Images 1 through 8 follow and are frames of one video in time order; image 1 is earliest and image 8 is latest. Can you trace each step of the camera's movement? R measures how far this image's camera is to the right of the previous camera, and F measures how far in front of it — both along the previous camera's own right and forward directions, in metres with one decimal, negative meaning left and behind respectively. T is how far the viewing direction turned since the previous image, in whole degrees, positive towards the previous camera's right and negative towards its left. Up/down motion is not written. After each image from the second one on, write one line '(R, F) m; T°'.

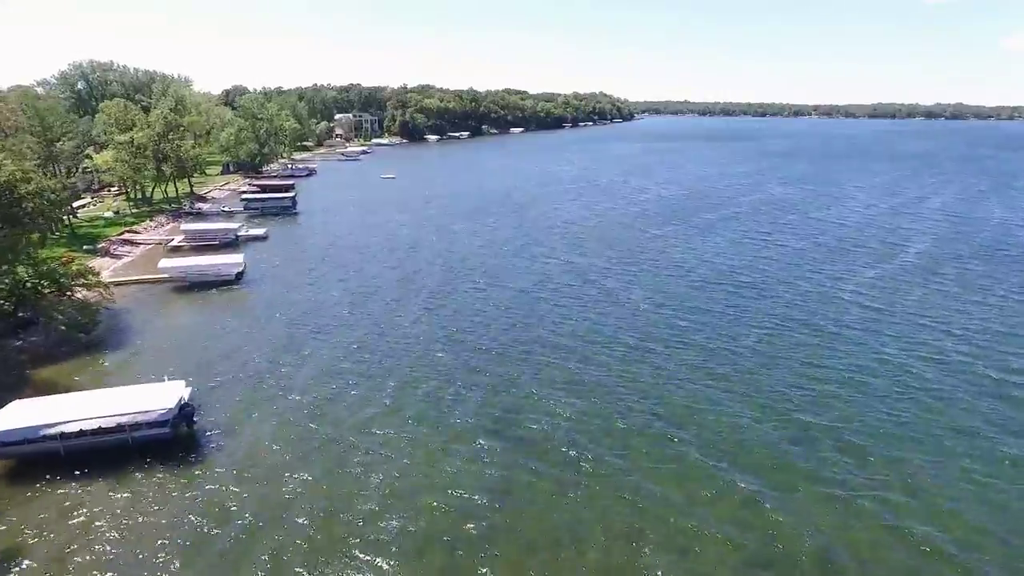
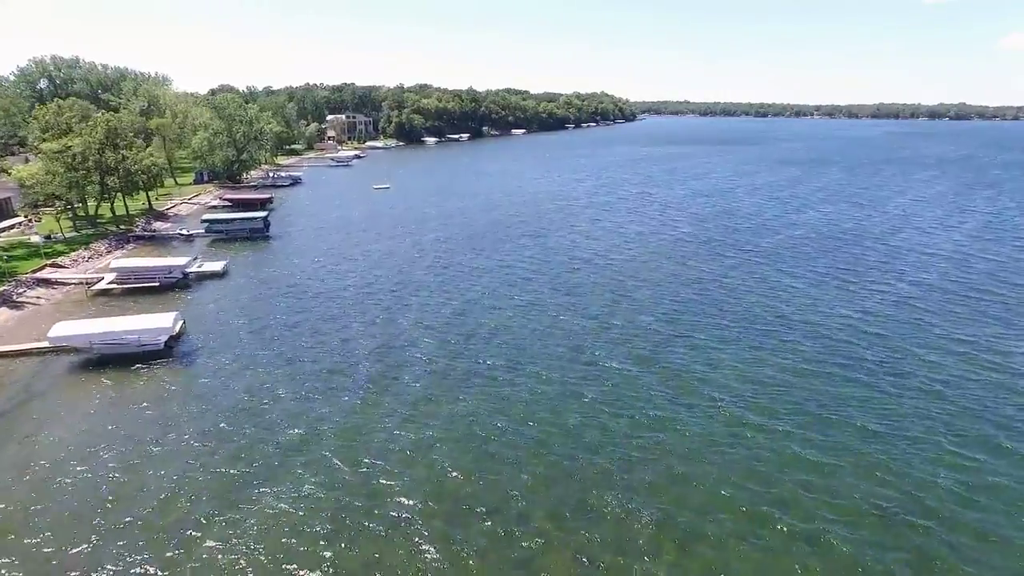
(-1.4, +15.5) m; 0°
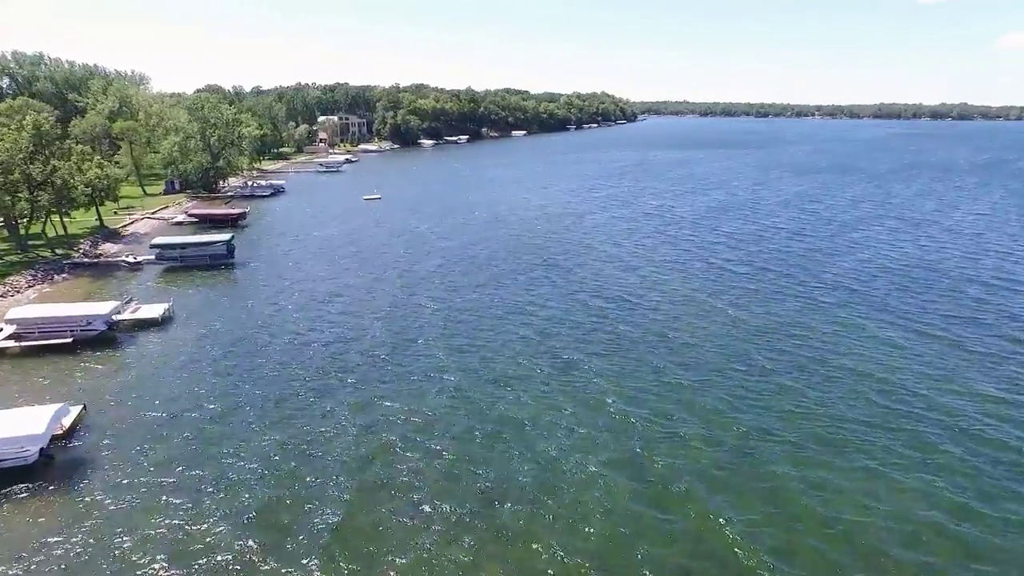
(-0.9, +13.3) m; 0°
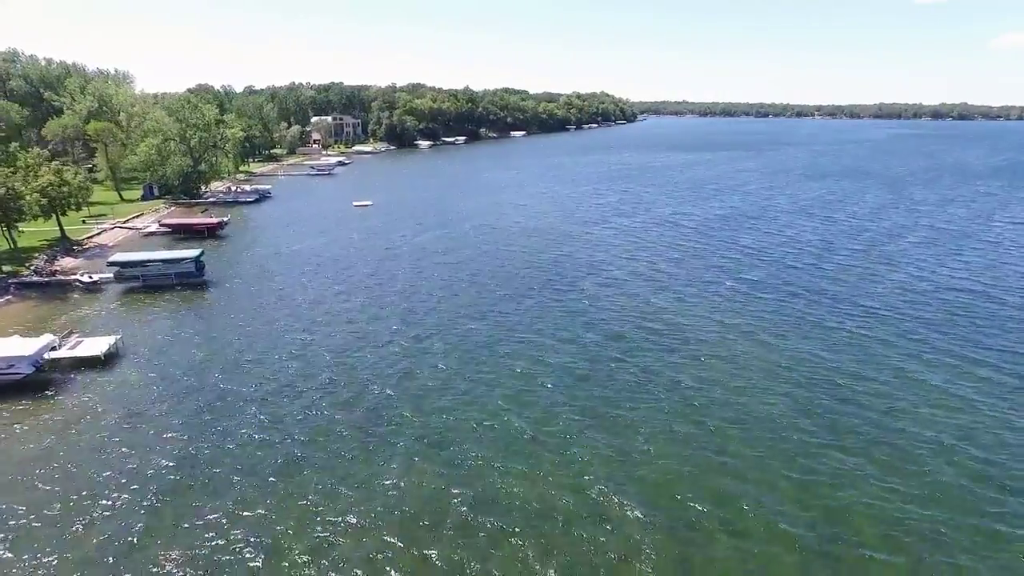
(-0.3, +7.8) m; 0°
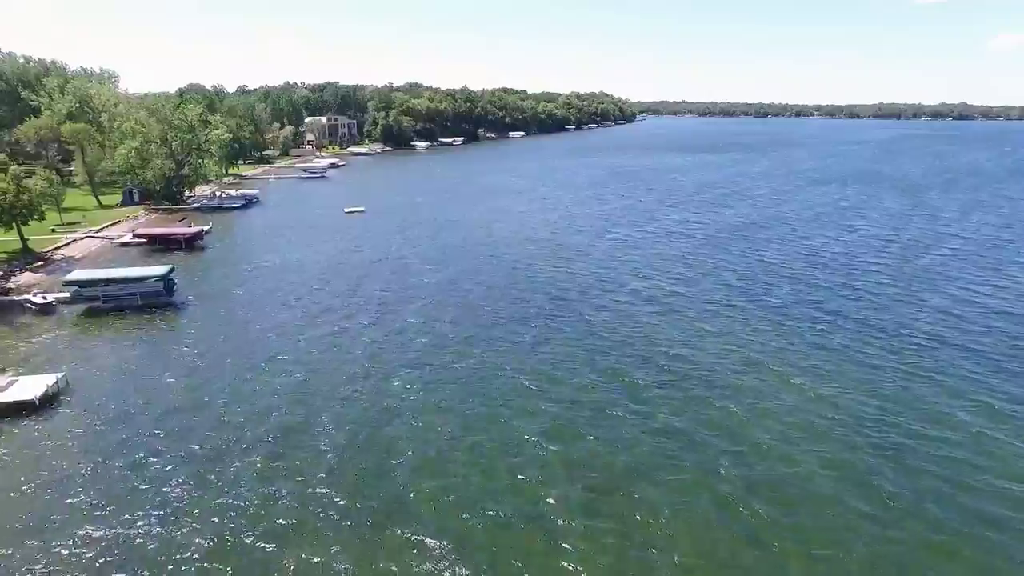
(-0.2, +6.4) m; 0°
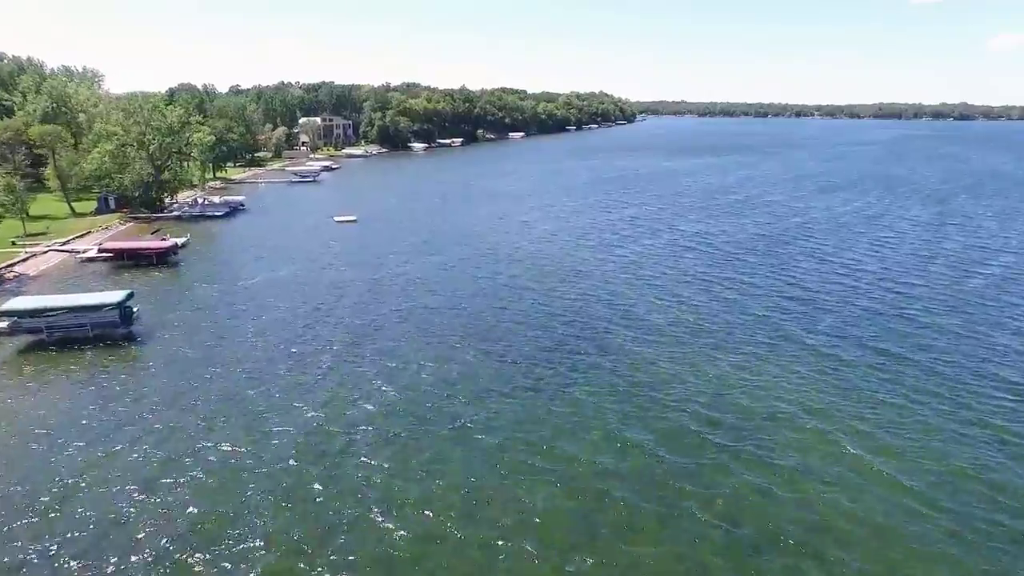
(-0.6, +7.7) m; 0°
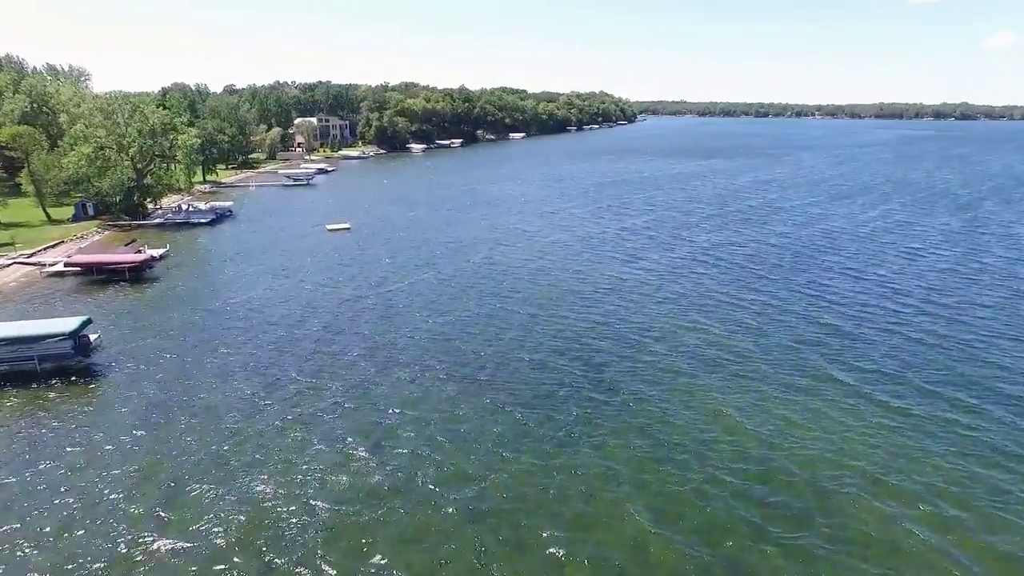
(-0.8, +6.6) m; 0°
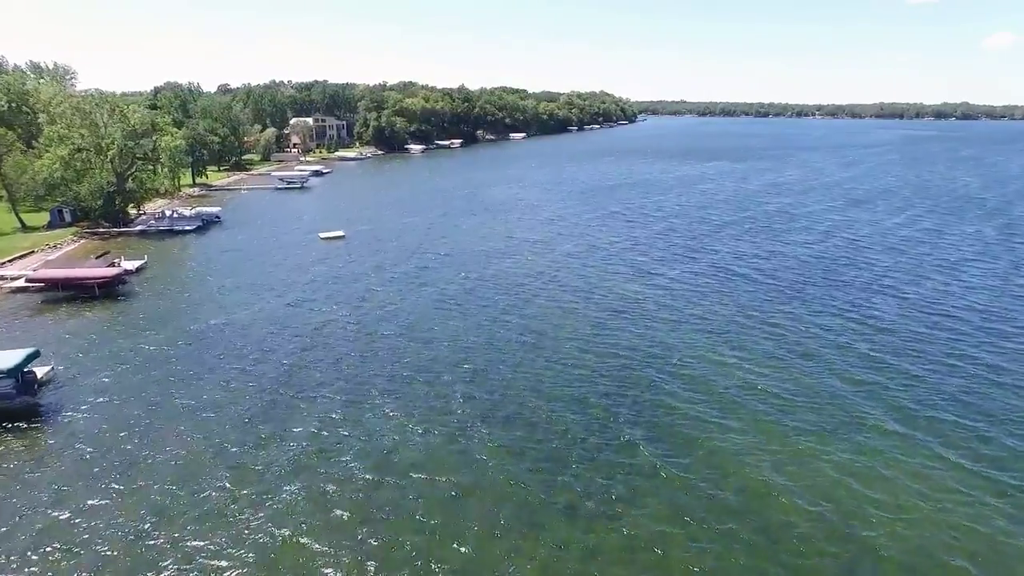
(-0.9, +6.4) m; 0°
